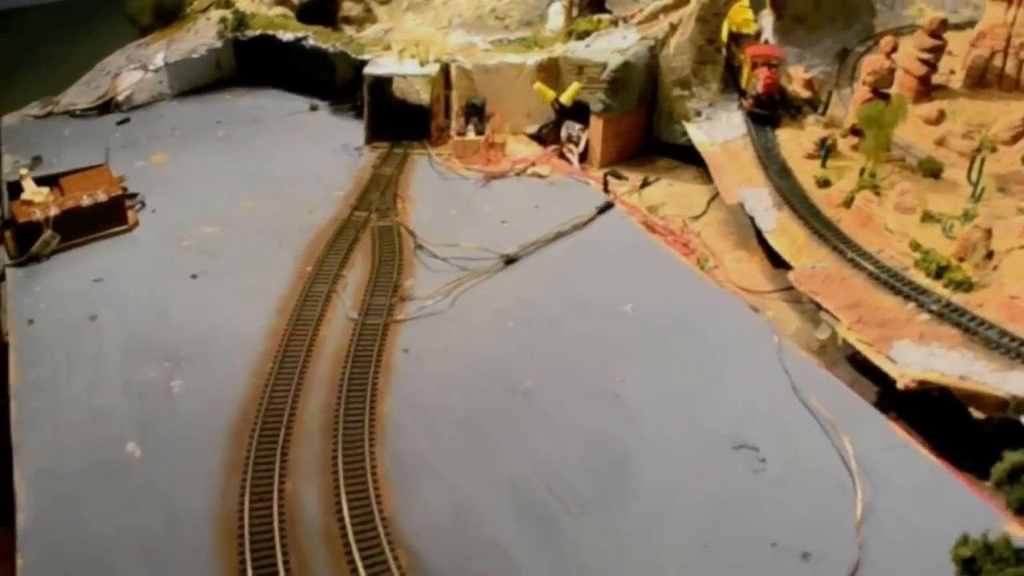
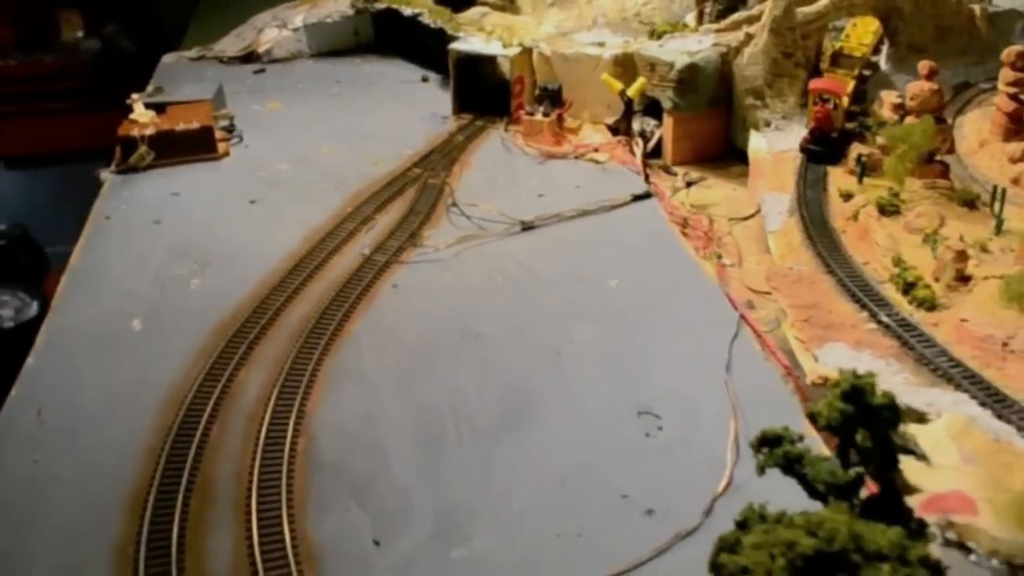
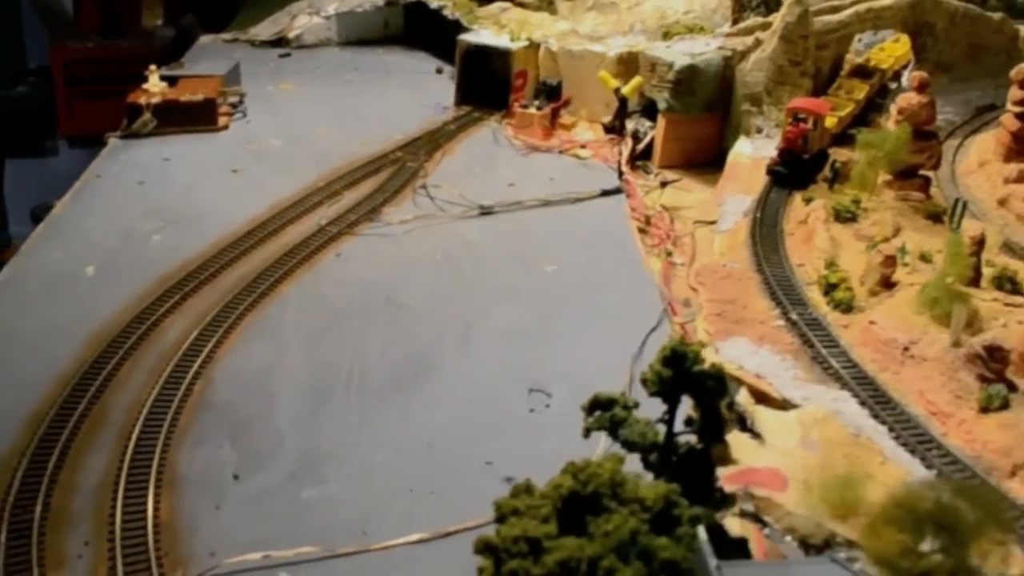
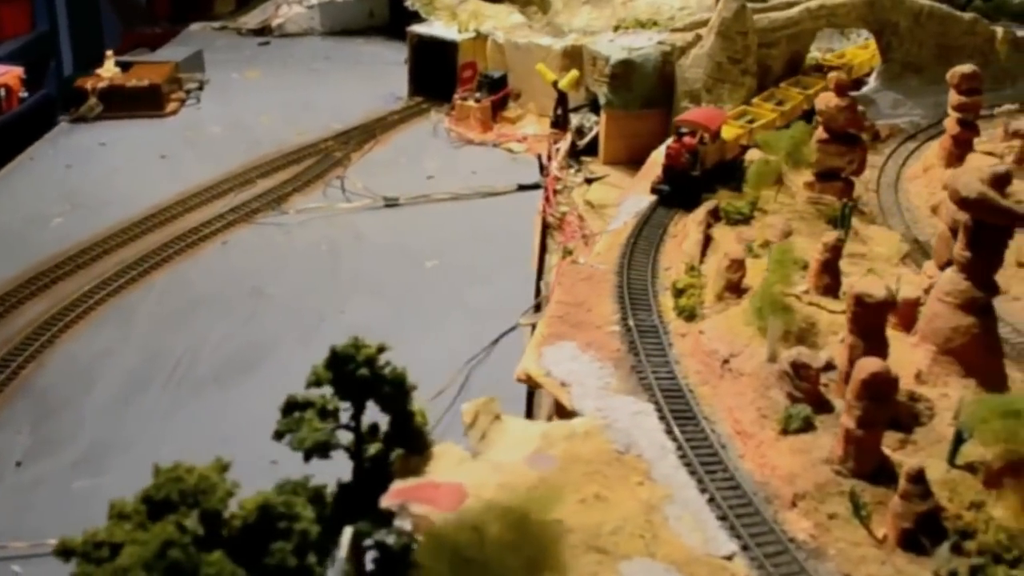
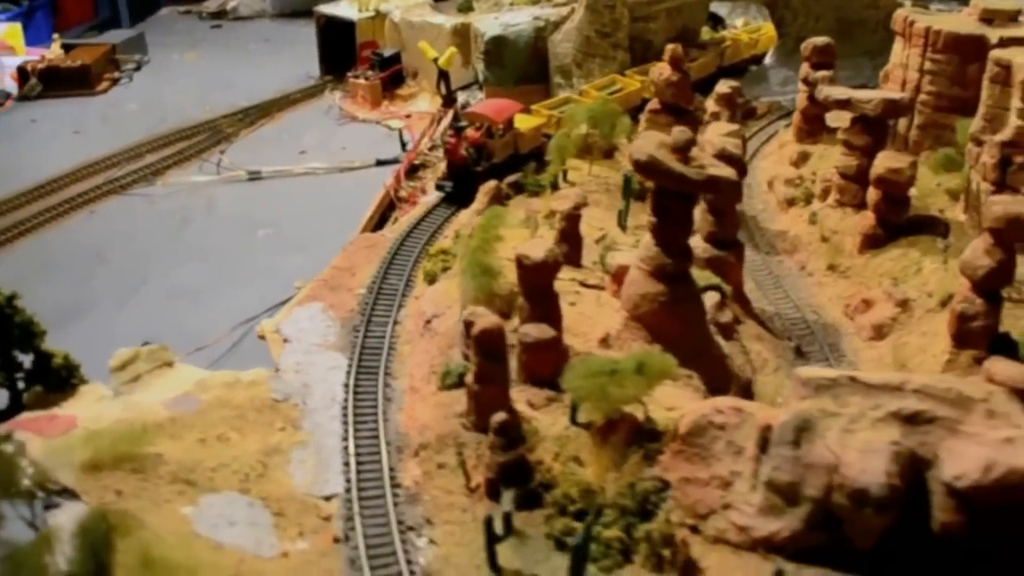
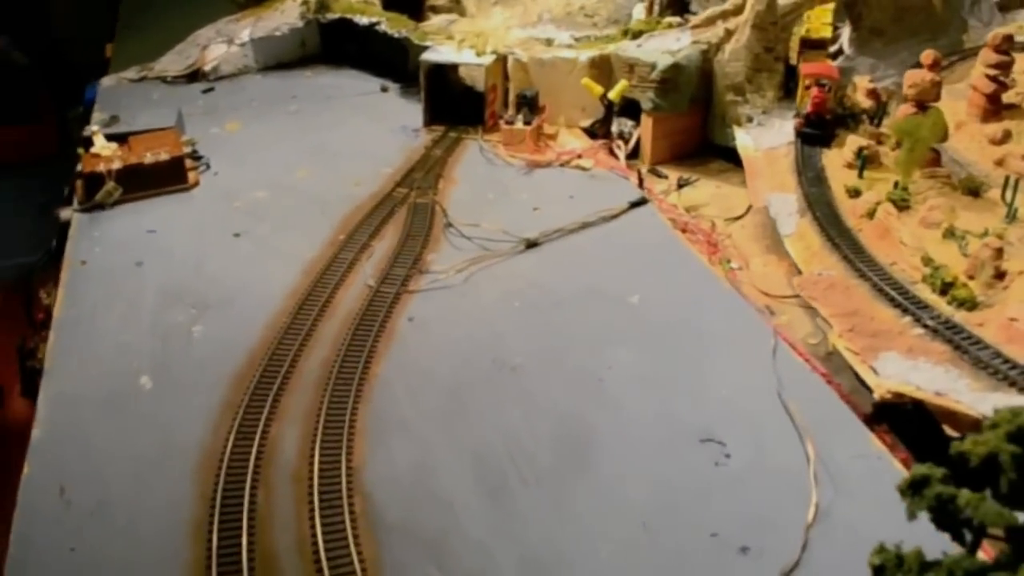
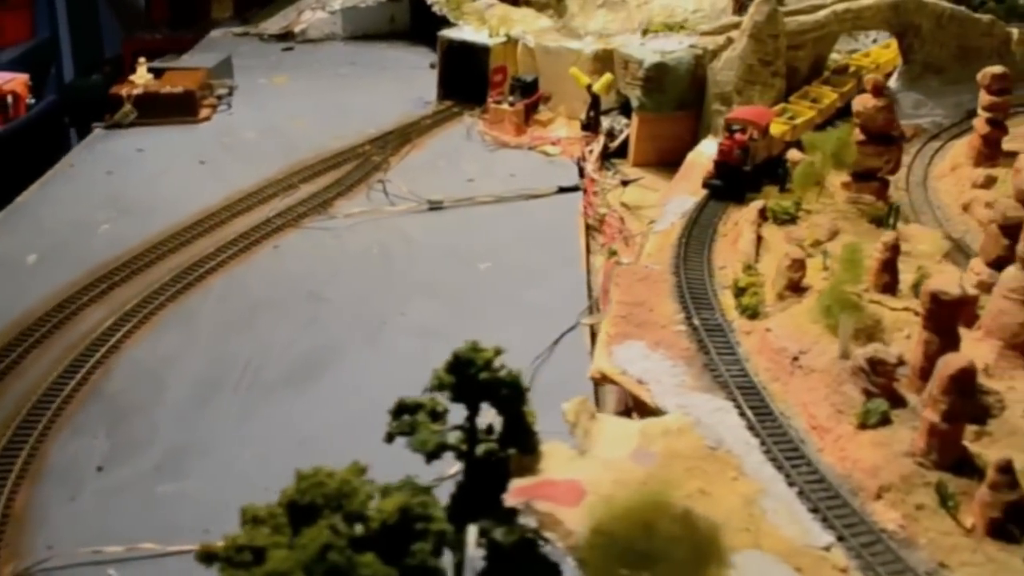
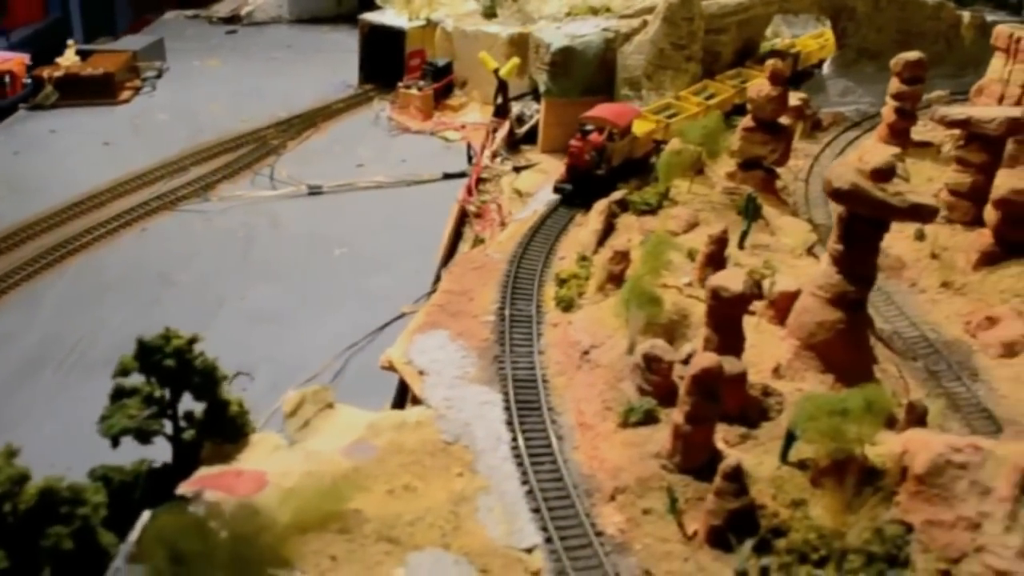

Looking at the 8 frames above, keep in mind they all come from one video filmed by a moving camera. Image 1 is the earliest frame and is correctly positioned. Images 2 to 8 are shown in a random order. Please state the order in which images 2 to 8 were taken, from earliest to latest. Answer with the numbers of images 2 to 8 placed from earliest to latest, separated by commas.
6, 2, 3, 7, 4, 8, 5
